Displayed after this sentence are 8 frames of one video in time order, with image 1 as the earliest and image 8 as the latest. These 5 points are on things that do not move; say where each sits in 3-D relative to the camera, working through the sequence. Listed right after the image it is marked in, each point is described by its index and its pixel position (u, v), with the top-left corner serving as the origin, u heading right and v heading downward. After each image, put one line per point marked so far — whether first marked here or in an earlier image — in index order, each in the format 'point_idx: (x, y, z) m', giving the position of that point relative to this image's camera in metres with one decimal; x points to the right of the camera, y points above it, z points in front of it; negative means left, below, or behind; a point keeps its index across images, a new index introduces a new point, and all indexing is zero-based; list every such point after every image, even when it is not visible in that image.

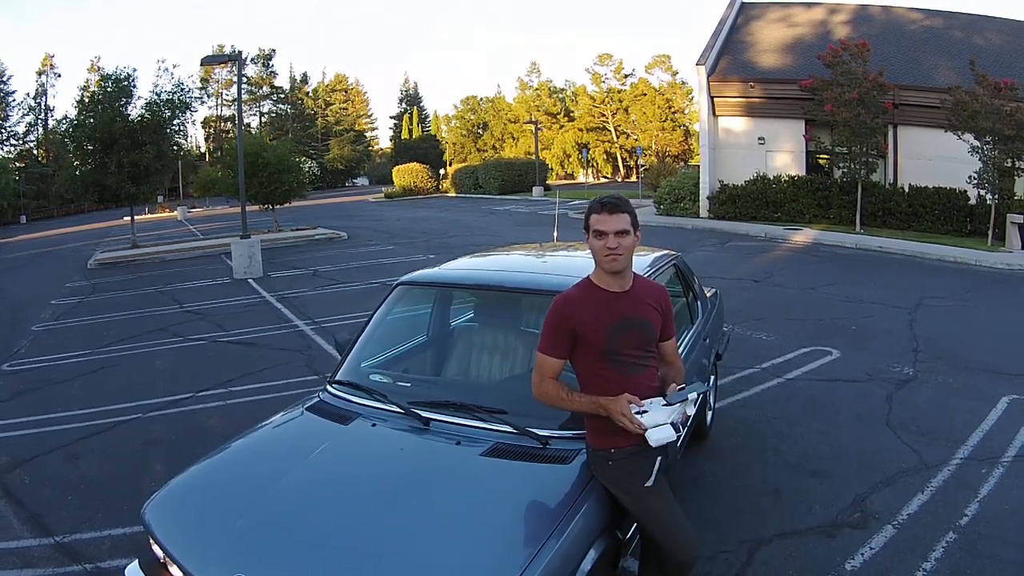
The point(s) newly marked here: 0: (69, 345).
0: (-5.4, -0.7, +9.5) m
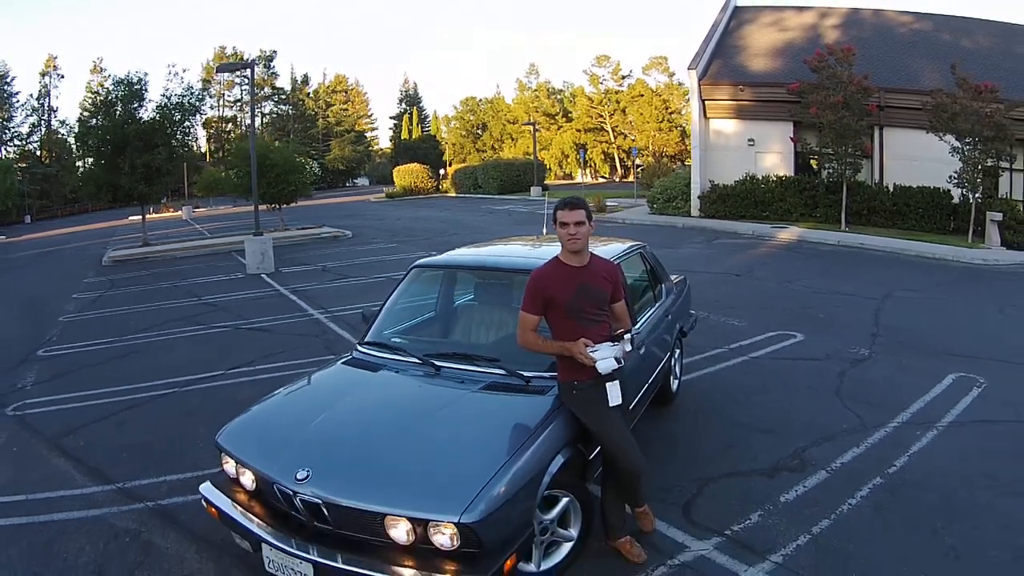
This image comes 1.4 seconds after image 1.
0: (-5.5, -0.6, +10.3) m
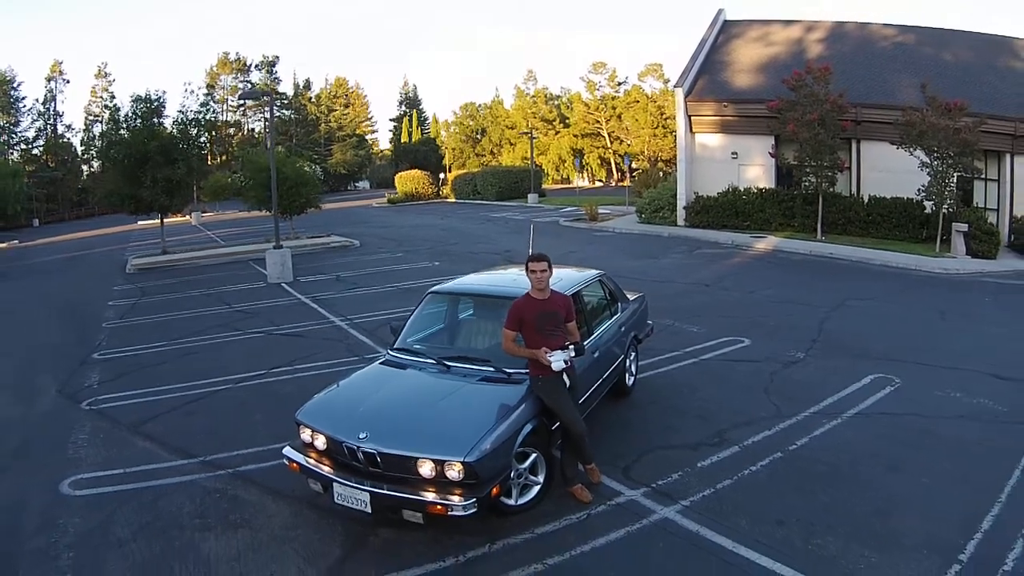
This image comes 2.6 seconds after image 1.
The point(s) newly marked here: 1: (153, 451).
0: (-5.6, -0.8, +11.7) m
1: (-3.1, -1.4, +6.8) m
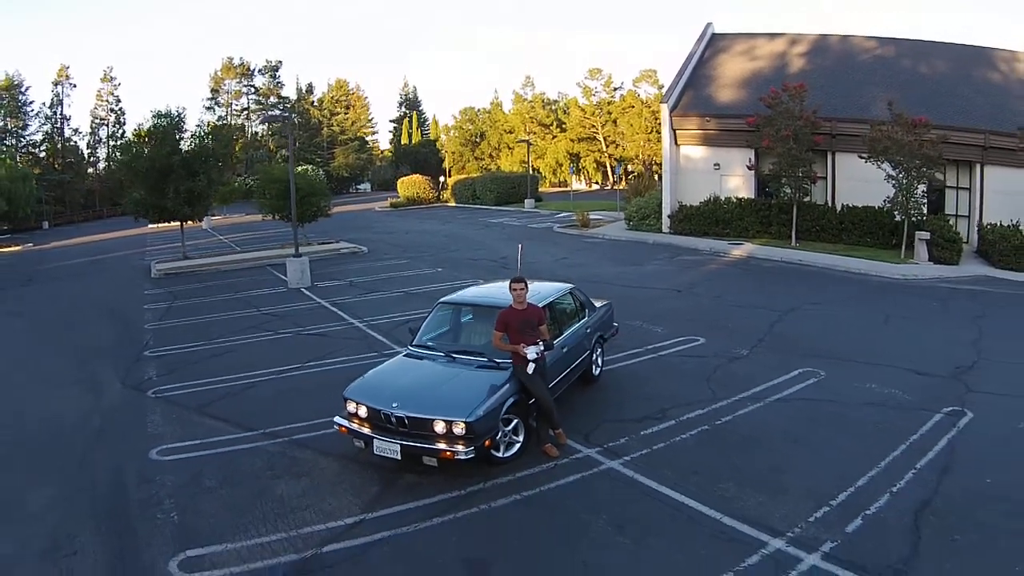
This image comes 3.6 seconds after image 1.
0: (-5.7, -0.9, +13.5) m
1: (-3.2, -1.5, +8.6) m
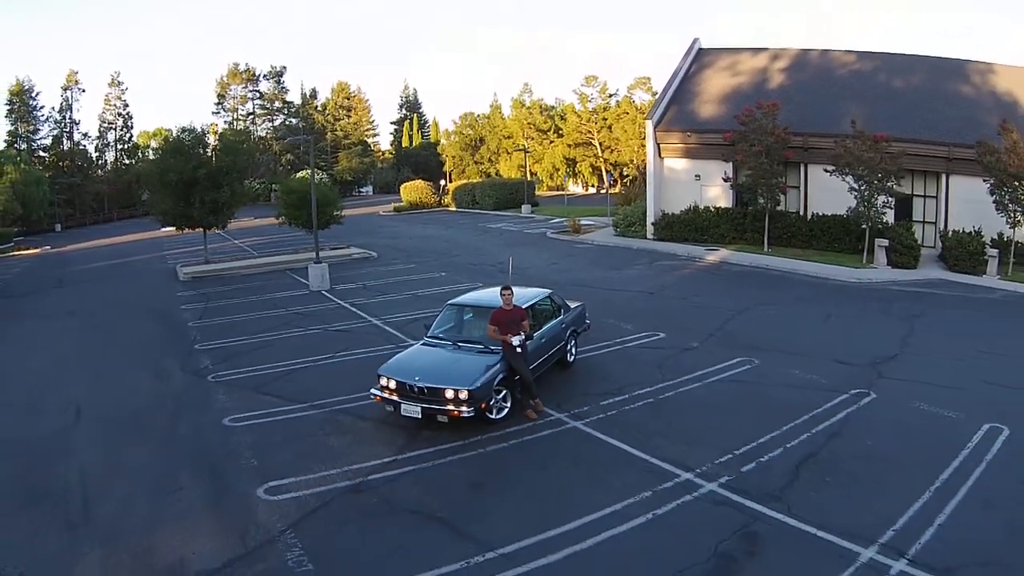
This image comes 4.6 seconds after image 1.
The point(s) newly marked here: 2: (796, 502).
0: (-5.8, -0.9, +15.8) m
1: (-3.4, -1.6, +10.9) m
2: (+2.7, -2.1, +7.5) m
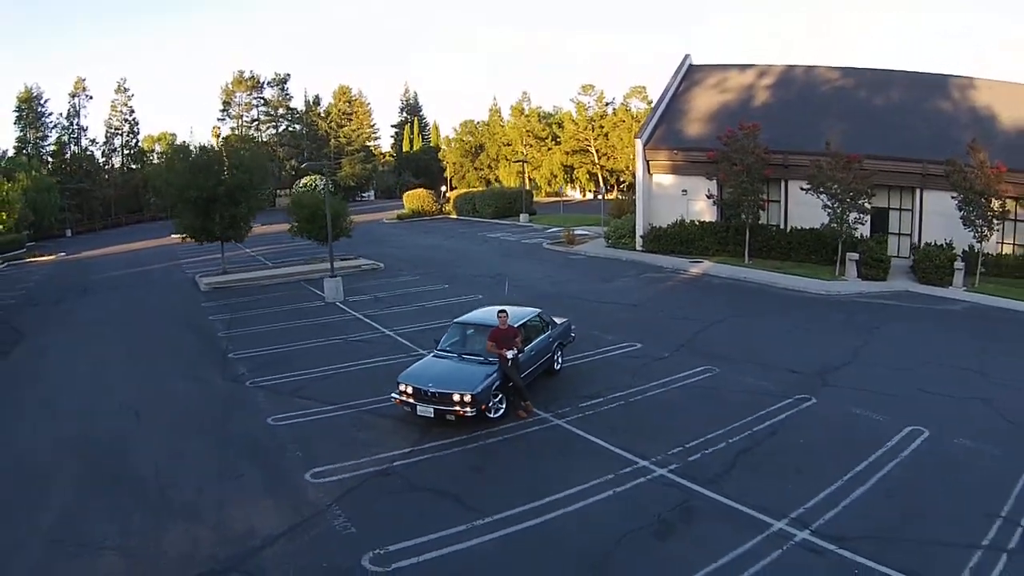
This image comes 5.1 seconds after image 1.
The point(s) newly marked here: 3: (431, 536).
0: (-5.9, -1.2, +17.7) m
1: (-3.4, -1.9, +12.8) m
2: (+2.6, -2.4, +9.4) m
3: (-0.8, -2.6, +8.1) m
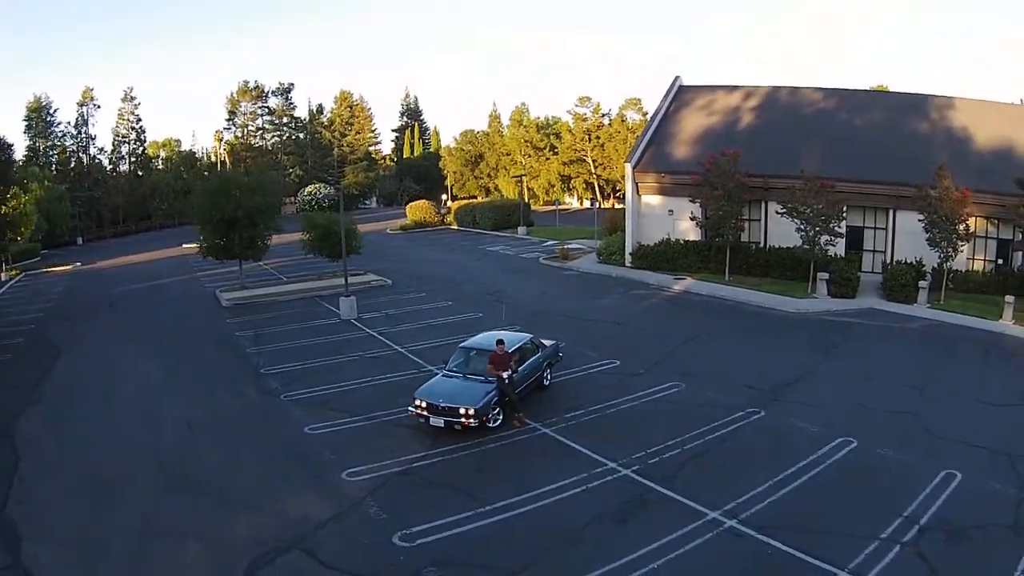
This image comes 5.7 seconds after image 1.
0: (-5.9, -1.8, +20.0) m
1: (-3.5, -2.4, +15.1) m
2: (+2.6, -2.9, +11.8) m
3: (-0.9, -3.1, +10.4) m
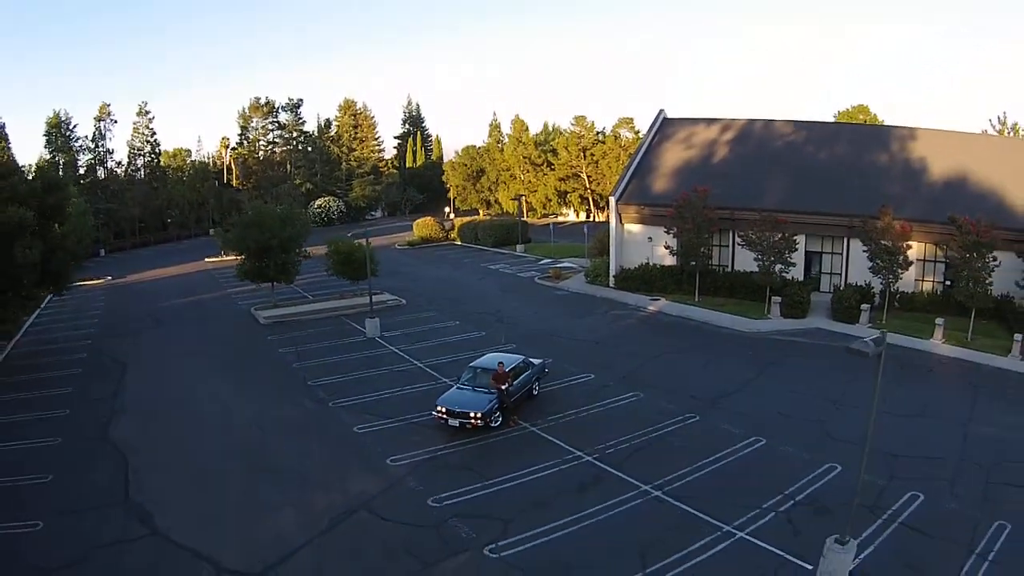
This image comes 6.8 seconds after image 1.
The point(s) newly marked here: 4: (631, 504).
0: (-6.0, -2.6, +24.7) m
1: (-3.6, -3.3, +19.8) m
2: (+2.5, -3.8, +16.4) m
3: (-1.0, -4.0, +15.1) m
4: (+2.3, -4.1, +14.6) m
